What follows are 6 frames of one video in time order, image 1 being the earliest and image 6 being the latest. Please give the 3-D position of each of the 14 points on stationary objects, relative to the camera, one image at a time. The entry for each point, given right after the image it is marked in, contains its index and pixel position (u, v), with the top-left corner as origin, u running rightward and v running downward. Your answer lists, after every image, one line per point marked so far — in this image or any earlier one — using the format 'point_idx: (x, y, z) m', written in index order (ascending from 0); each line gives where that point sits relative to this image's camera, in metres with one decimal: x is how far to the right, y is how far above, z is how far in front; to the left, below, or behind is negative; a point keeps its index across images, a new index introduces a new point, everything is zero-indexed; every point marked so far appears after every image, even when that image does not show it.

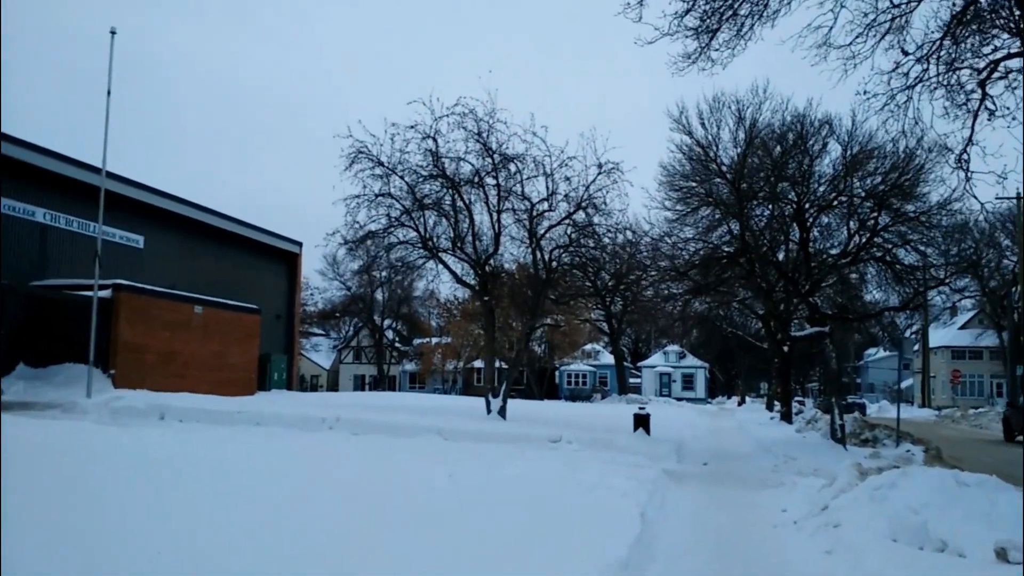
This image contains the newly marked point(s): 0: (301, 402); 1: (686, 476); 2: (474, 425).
0: (-4.5, -2.5, +19.6) m
1: (+2.7, -2.8, +13.8) m
2: (-0.7, -2.7, +18.3) m
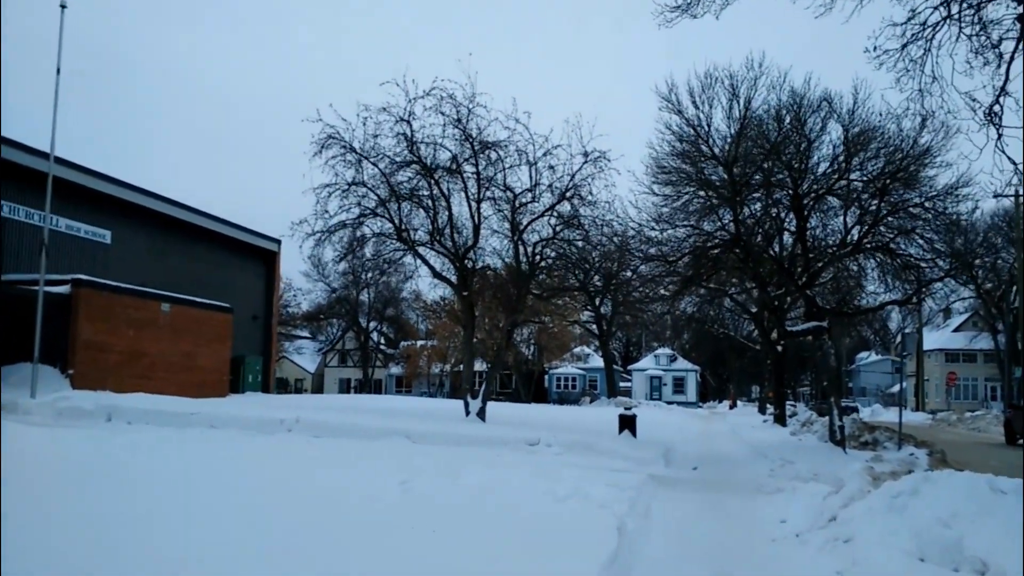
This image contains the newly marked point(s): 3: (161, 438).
0: (-5.0, -2.3, +18.3) m
1: (+2.2, -2.7, +12.6) m
2: (-1.2, -2.6, +17.0) m
3: (-6.0, -2.5, +15.7) m
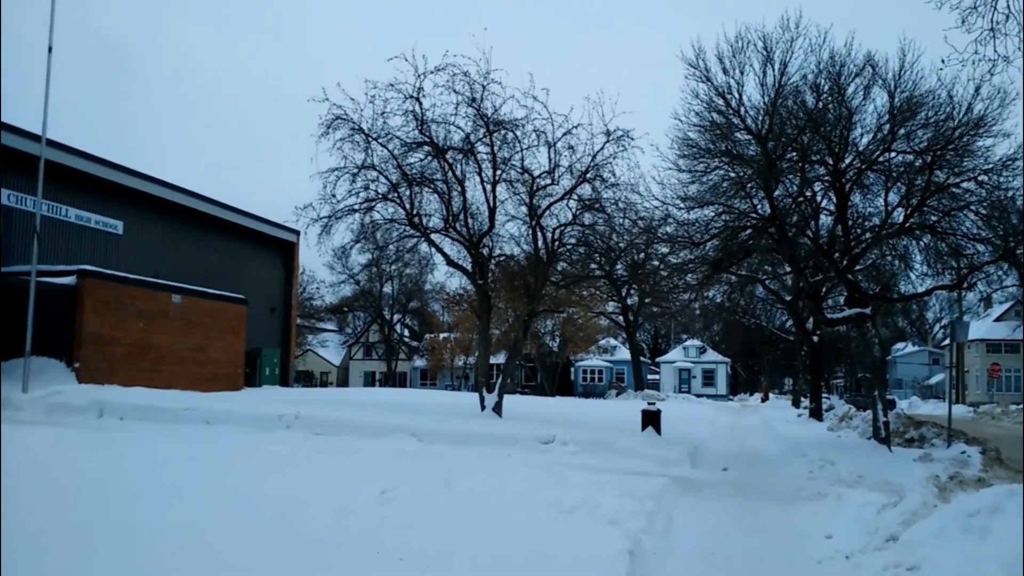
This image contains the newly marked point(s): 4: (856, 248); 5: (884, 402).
0: (-4.7, -2.1, +17.2) m
1: (+2.4, -2.4, +11.3) m
2: (-0.9, -2.3, +15.9) m
3: (-5.8, -2.3, +14.7) m
4: (+7.2, +0.8, +19.1) m
5: (+7.3, -2.2, +17.9) m
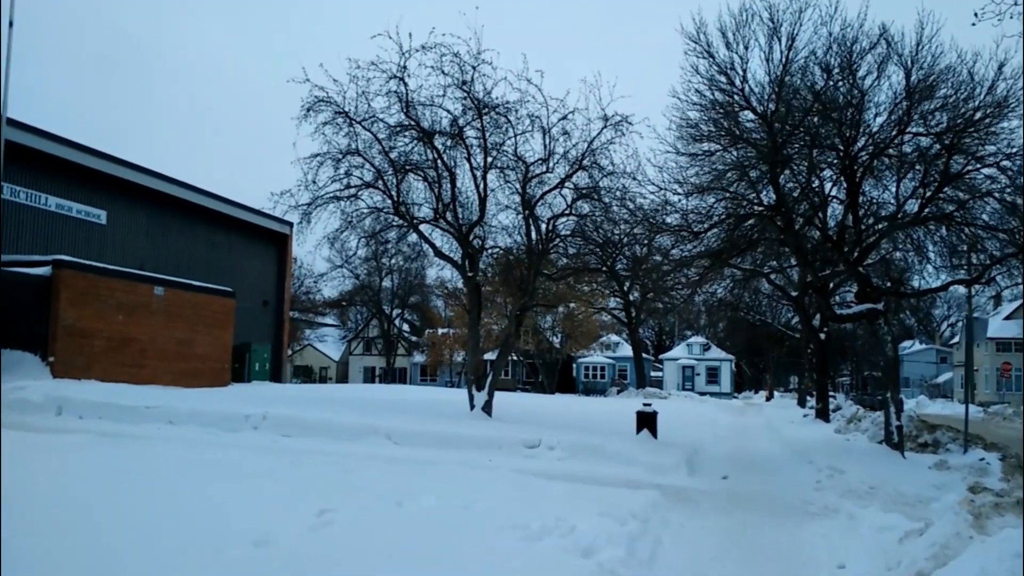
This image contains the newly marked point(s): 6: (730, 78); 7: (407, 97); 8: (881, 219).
0: (-4.9, -1.9, +16.2) m
1: (+2.1, -2.3, +10.3) m
2: (-1.2, -2.2, +14.8) m
3: (-6.0, -2.2, +13.7) m
4: (+7.0, +0.9, +18.0) m
5: (+7.1, -2.1, +16.8) m
6: (+4.6, +4.5, +19.5) m
7: (-2.1, +3.8, +18.3) m
8: (+7.0, +1.3, +17.5) m
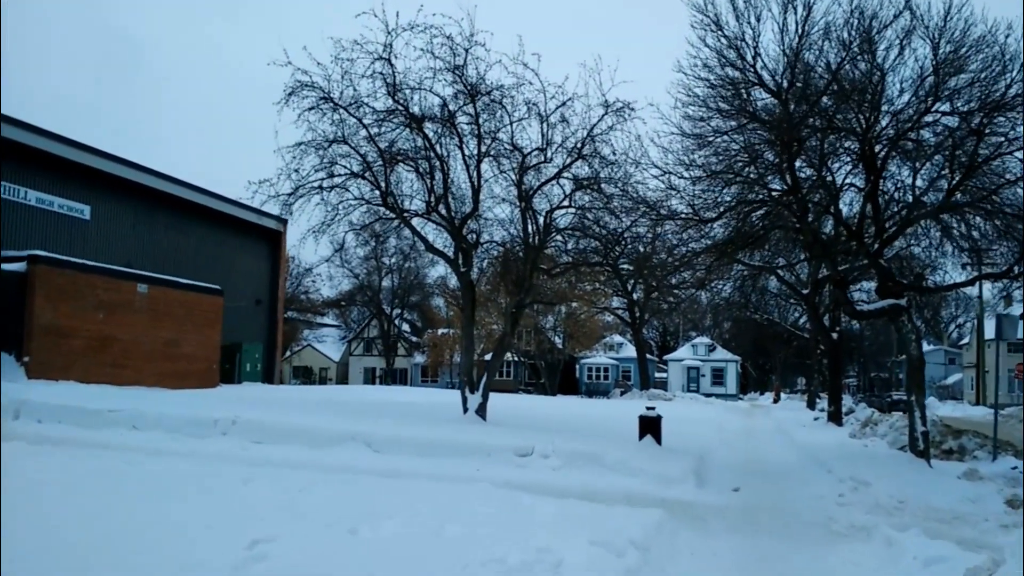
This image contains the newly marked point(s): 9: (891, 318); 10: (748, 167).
0: (-5.0, -1.8, +15.1) m
1: (+2.0, -2.3, +9.1) m
2: (-1.3, -2.1, +13.7) m
3: (-6.2, -2.1, +12.6) m
4: (+6.9, +1.0, +16.8) m
5: (+6.9, -2.0, +15.7) m
6: (+4.5, +4.6, +18.4) m
7: (-2.2, +3.9, +17.2) m
8: (+6.9, +1.4, +16.3) m
9: (+6.9, -0.6, +16.9) m
10: (+4.5, +2.3, +17.5) m
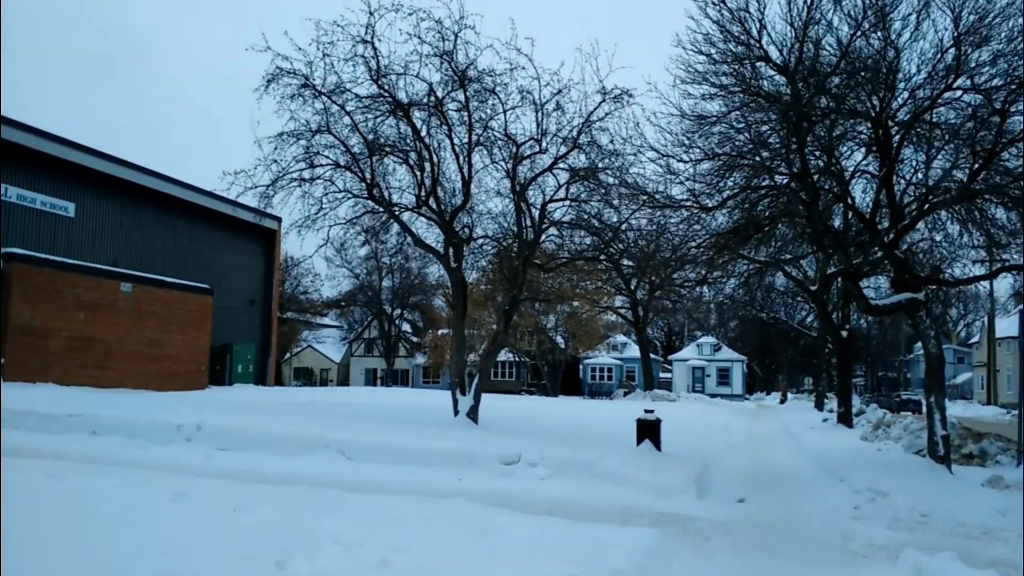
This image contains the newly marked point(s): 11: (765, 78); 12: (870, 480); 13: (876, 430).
0: (-5.1, -1.8, +14.2) m
1: (+1.8, -2.2, +8.2) m
2: (-1.4, -2.0, +12.8) m
3: (-6.3, -2.0, +11.7) m
4: (+6.7, +1.1, +15.9) m
5: (+6.8, -1.9, +14.7) m
6: (+4.4, +4.6, +17.4) m
7: (-2.4, +4.0, +16.3) m
8: (+6.8, +1.5, +15.4) m
9: (+6.8, -0.5, +15.9) m
10: (+4.3, +2.4, +16.6) m
11: (+4.7, +3.7, +17.1) m
12: (+4.6, -2.4, +11.8) m
13: (+8.0, -3.1, +20.1) m
